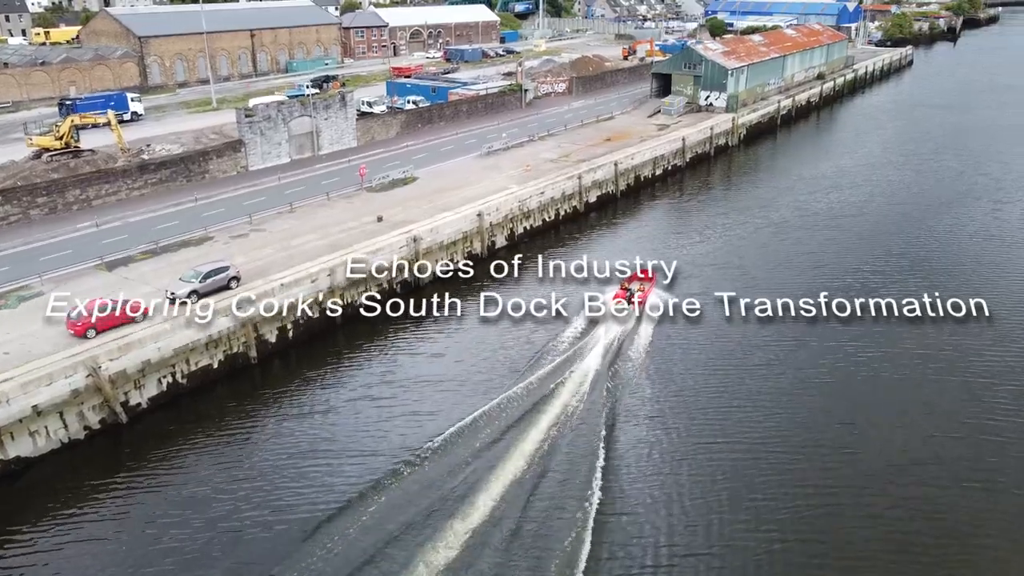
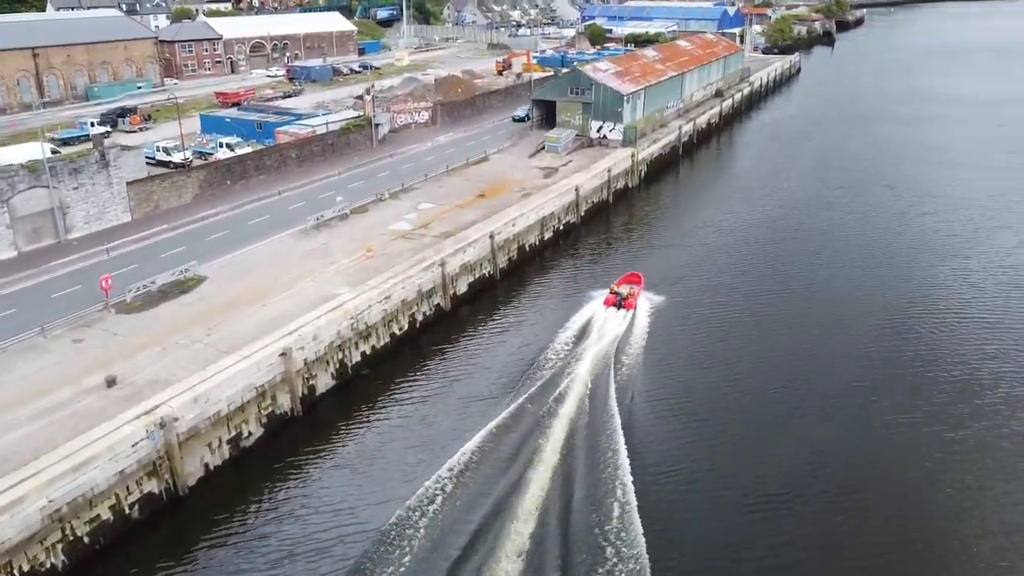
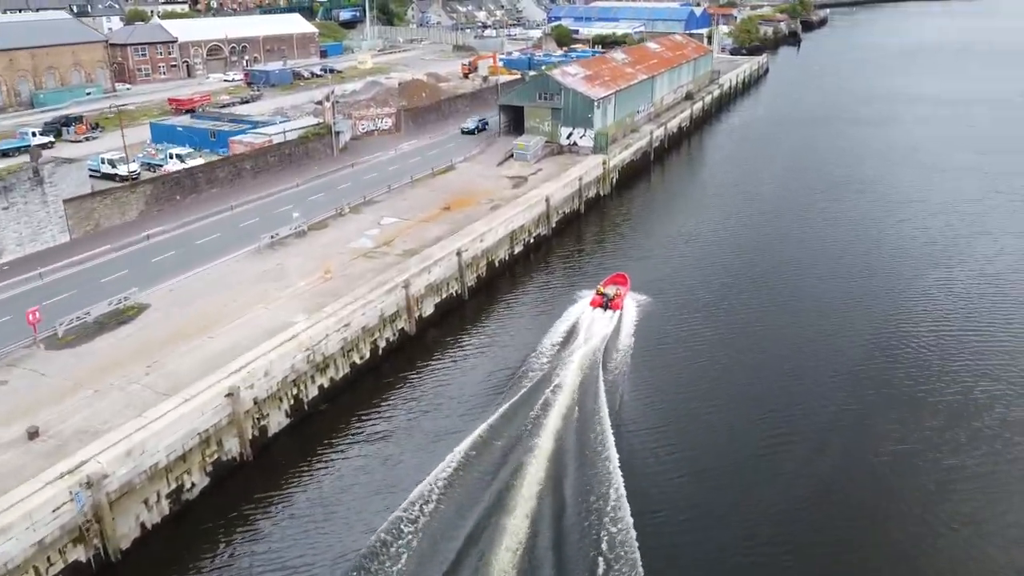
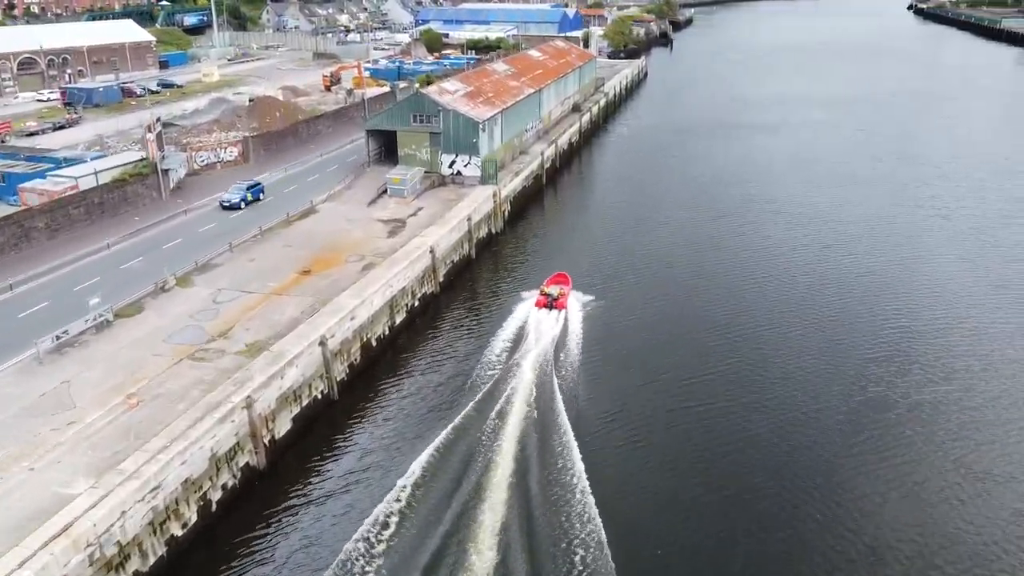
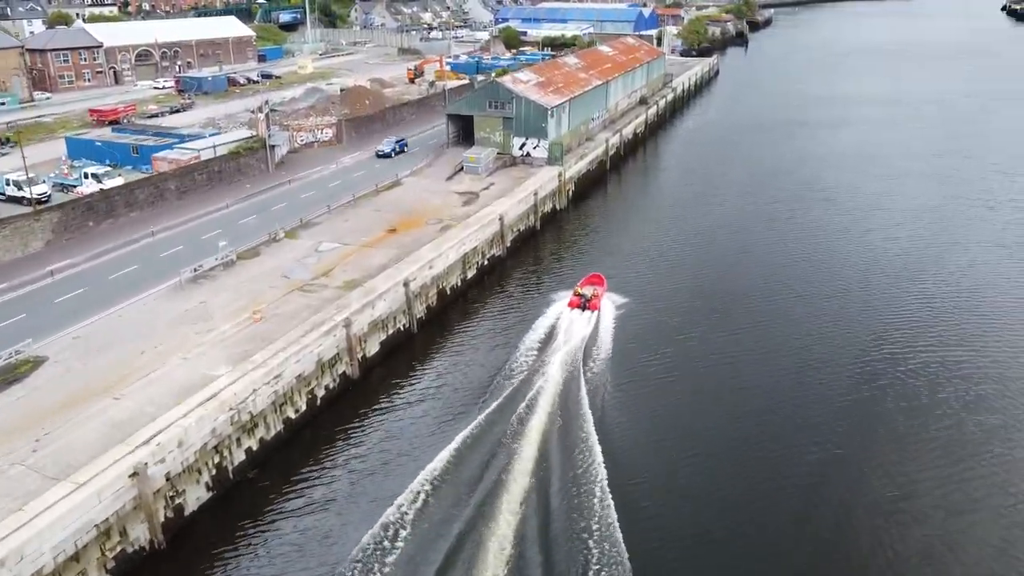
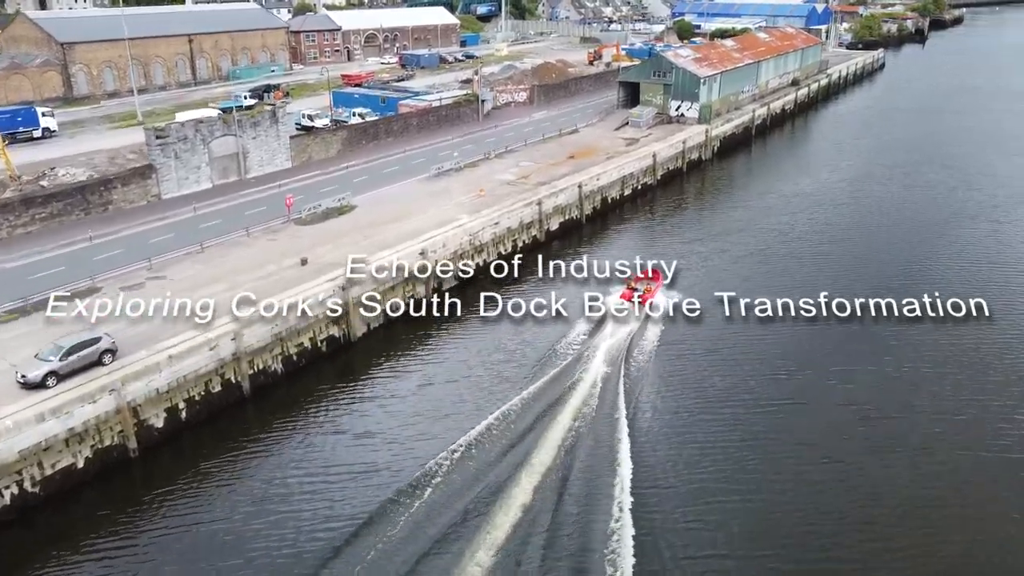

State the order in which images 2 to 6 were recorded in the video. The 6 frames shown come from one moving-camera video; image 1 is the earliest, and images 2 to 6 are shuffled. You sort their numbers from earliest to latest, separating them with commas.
6, 2, 3, 5, 4
